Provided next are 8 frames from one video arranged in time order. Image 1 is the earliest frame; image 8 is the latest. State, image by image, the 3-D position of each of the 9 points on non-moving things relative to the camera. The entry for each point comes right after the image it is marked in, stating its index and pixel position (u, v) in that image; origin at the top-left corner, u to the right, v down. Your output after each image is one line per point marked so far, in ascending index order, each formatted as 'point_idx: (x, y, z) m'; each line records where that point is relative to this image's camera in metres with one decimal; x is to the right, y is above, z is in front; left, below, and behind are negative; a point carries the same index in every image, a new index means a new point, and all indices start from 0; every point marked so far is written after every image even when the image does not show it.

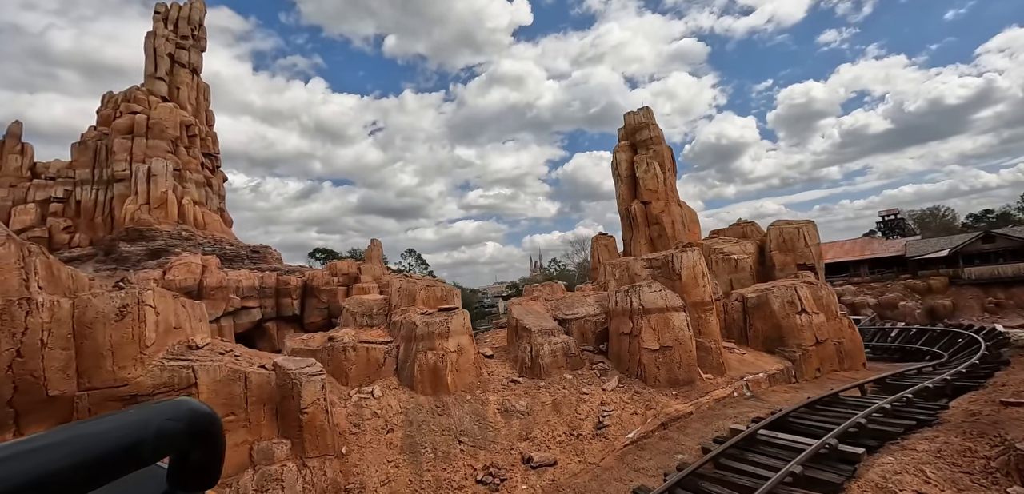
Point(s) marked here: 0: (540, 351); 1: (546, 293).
0: (+0.6, -1.9, +9.0) m
1: (+1.0, -1.1, +11.4) m
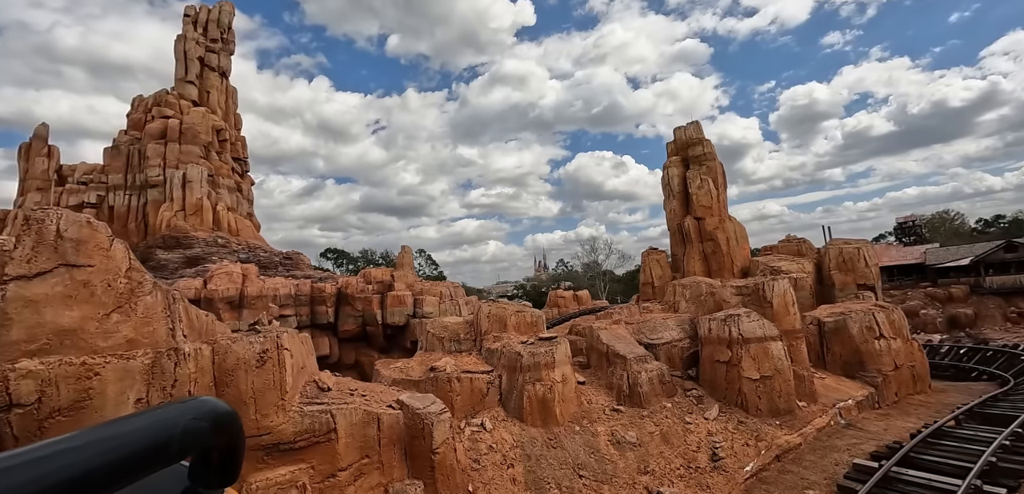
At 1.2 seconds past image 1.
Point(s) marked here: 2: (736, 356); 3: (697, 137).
0: (+2.4, -2.4, +9.0) m
1: (+2.7, -1.6, +11.4) m
2: (+4.2, -2.0, +9.1) m
3: (+7.0, +3.8, +17.5) m
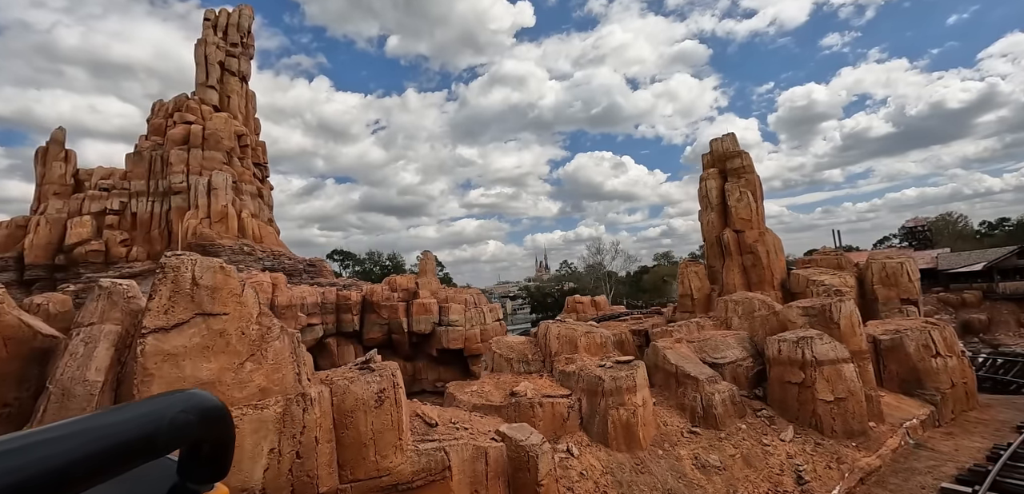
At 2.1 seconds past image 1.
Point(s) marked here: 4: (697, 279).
0: (+3.7, -2.8, +9.1) m
1: (+4.1, -2.0, +11.4) m
2: (+5.6, -2.4, +9.2) m
3: (+8.3, +3.4, +17.6) m
4: (+6.3, -1.1, +16.6) m
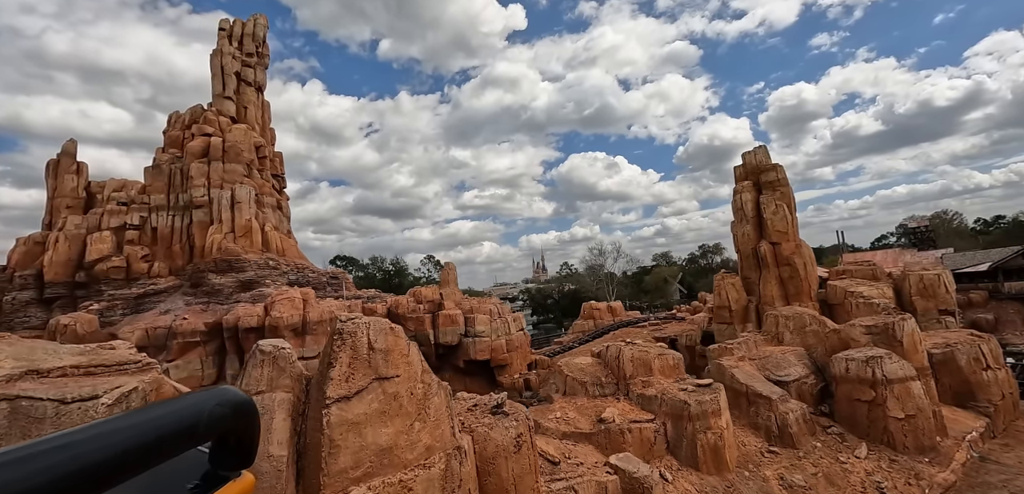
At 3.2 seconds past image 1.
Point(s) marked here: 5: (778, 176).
0: (+5.2, -3.3, +9.3) m
1: (+5.5, -2.5, +11.7) m
2: (+7.1, -2.8, +9.4) m
3: (+9.5, +3.0, +17.9) m
4: (+7.6, -1.5, +16.8) m
5: (+9.4, +2.5, +17.2) m
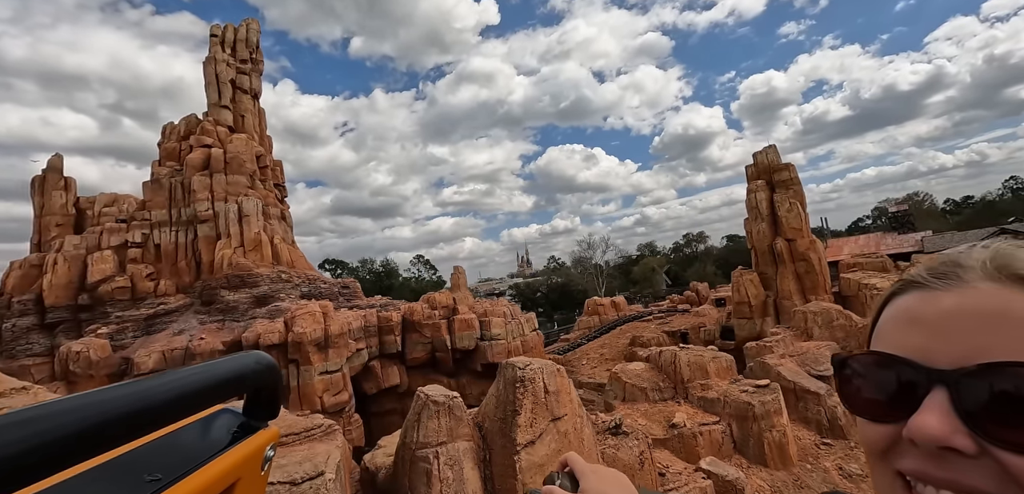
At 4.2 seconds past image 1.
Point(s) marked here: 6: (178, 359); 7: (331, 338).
0: (+6.6, -3.4, +9.9) m
1: (+6.7, -2.5, +12.3) m
2: (+8.4, -2.9, +10.1) m
3: (+10.2, +3.1, +18.6) m
4: (+8.5, -1.4, +17.5) m
5: (+10.2, +2.7, +17.9) m
6: (-13.3, -4.6, +19.6) m
7: (-7.3, -3.6, +19.7) m
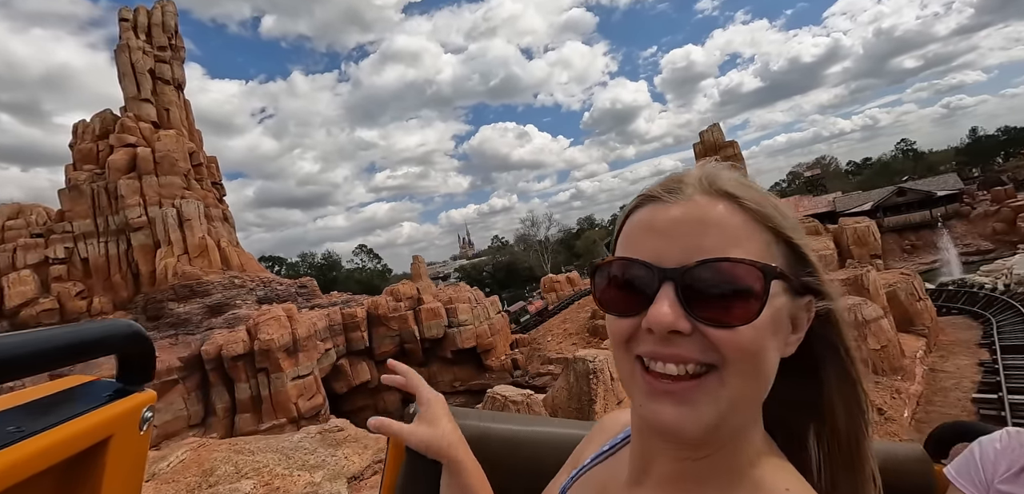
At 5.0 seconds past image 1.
0: (+6.6, -2.8, +11.2) m
1: (+6.4, -1.9, +13.5) m
2: (+8.4, -2.2, +11.6) m
3: (+8.7, +4.3, +20.0) m
4: (+7.5, -0.4, +18.9) m
5: (+8.8, +3.7, +19.3) m
6: (-14.2, -5.0, +18.3) m
7: (-8.3, -3.7, +19.1) m
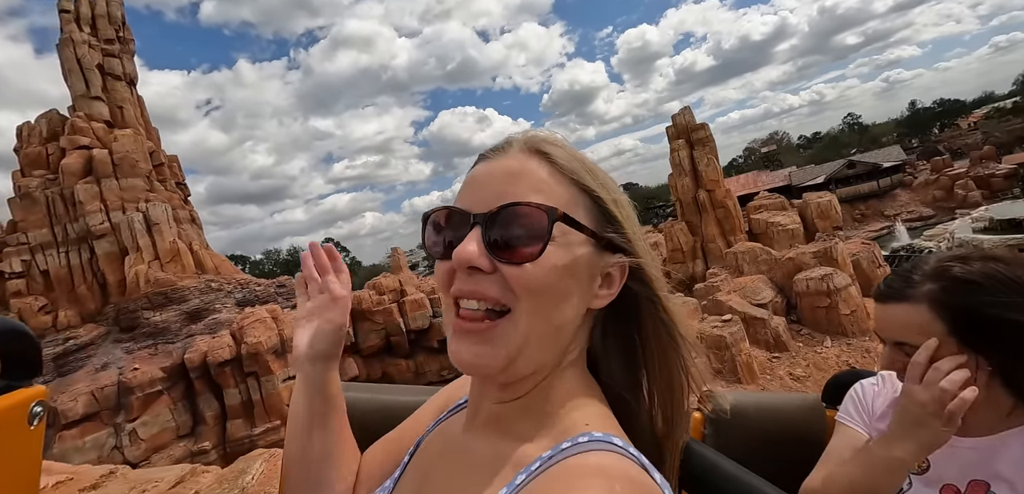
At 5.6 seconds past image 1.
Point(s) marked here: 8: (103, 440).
0: (+6.8, -2.3, +12.0) m
1: (+6.4, -1.3, +14.3) m
2: (+8.4, -1.6, +12.5) m
3: (+7.9, +5.1, +20.7) m
4: (+6.9, +0.3, +19.7) m
5: (+8.0, +4.6, +20.1) m
6: (-14.4, -5.3, +17.7) m
7: (-8.7, -3.7, +18.8) m
8: (-14.2, -6.7, +17.0) m
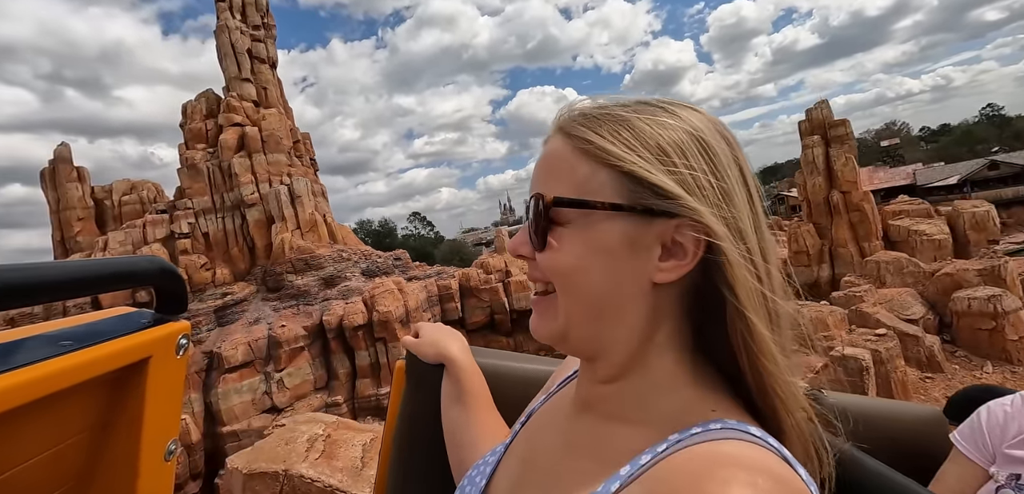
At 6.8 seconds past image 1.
0: (+10.2, -2.5, +11.5) m
1: (+10.1, -1.5, +13.7) m
2: (+12.0, -1.9, +11.7) m
3: (+12.9, +5.1, +19.6) m
4: (+11.6, +0.4, +18.9) m
5: (+12.9, +4.5, +19.0) m
6: (-10.1, -4.1, +20.1) m
7: (-4.2, -2.7, +20.4) m
8: (-10.1, -5.5, +19.5) m
